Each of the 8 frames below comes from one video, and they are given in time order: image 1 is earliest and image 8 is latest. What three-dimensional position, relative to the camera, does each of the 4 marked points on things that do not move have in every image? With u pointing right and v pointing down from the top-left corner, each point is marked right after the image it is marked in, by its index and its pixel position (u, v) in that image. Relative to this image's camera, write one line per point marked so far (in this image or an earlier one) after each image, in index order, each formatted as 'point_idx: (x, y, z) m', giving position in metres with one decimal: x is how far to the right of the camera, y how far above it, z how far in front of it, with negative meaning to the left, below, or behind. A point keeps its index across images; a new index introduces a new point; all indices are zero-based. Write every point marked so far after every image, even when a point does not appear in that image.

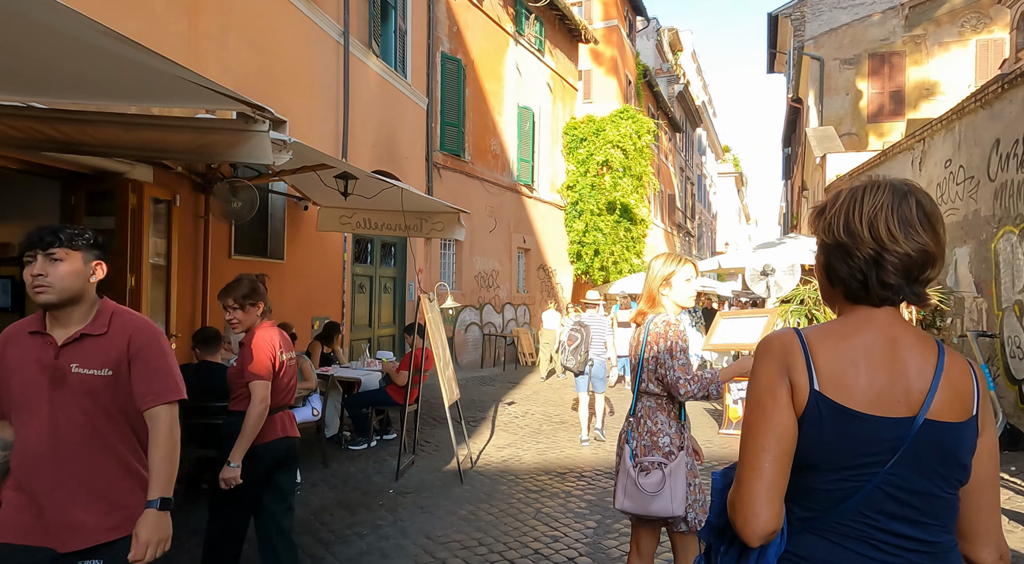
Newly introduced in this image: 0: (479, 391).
0: (-0.5, -1.7, +11.6) m
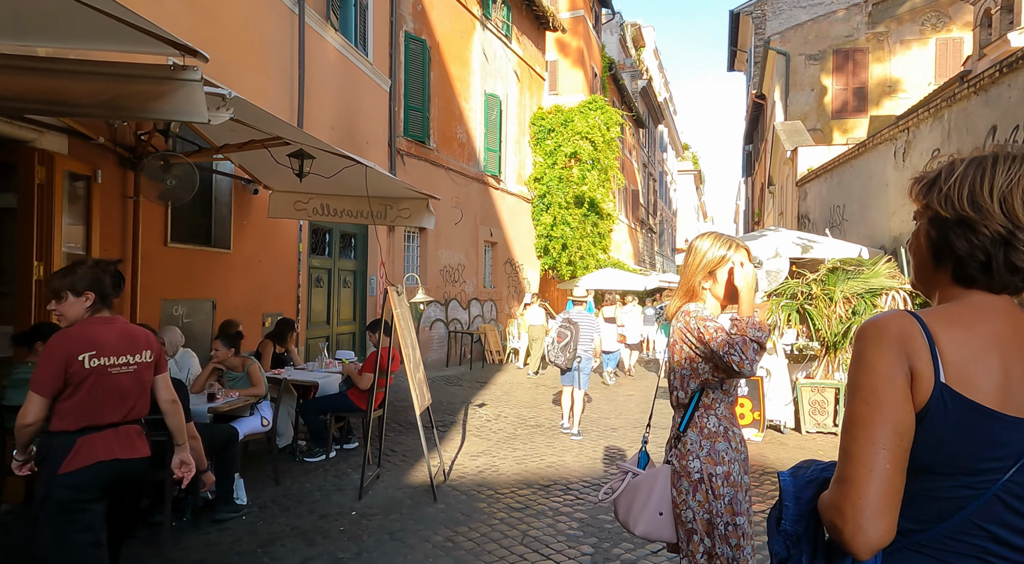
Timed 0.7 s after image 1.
0: (-1.0, -1.6, +10.9) m
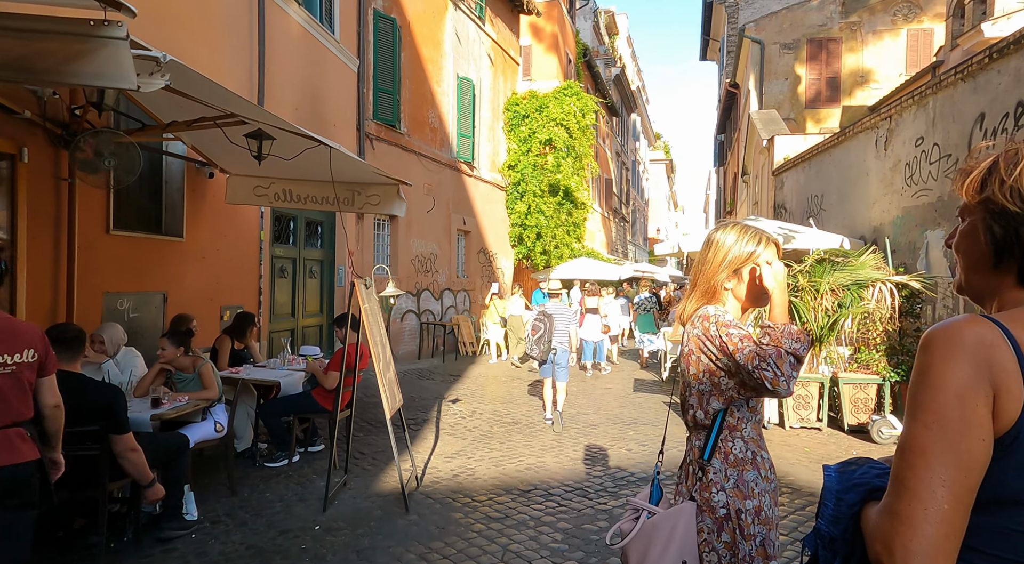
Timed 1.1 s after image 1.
0: (-1.3, -1.5, +10.5) m
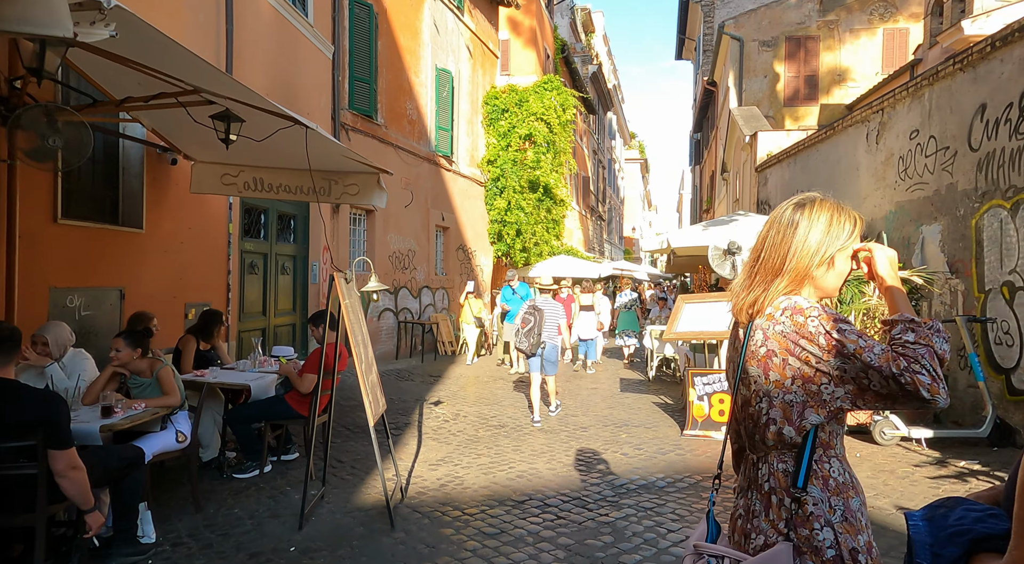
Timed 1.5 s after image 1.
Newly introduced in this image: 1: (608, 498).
0: (-1.5, -1.4, +10.0) m
1: (+0.7, -1.5, +5.2) m
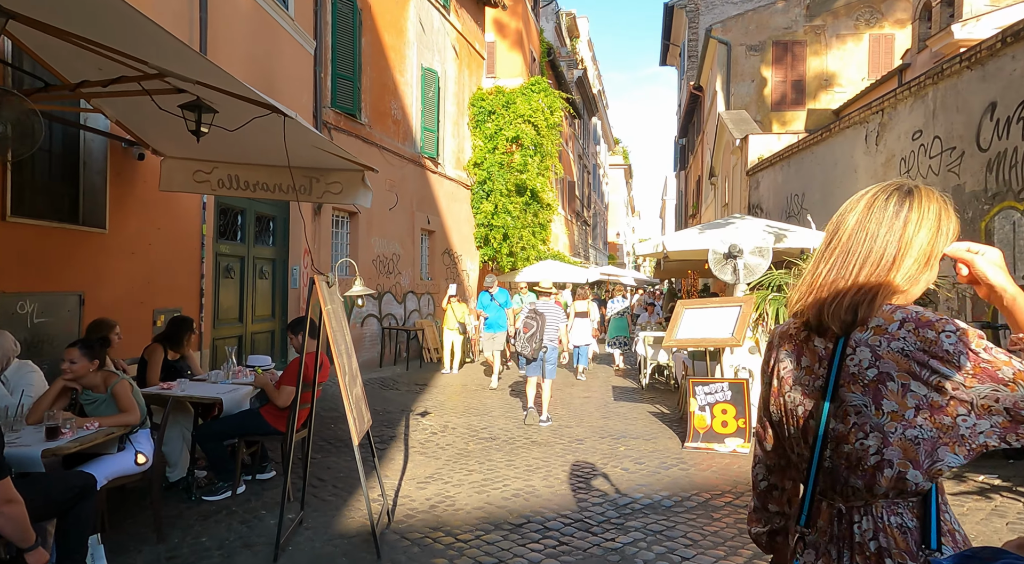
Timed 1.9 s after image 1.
0: (-1.7, -1.5, +9.5) m
1: (+0.7, -1.6, +4.8) m
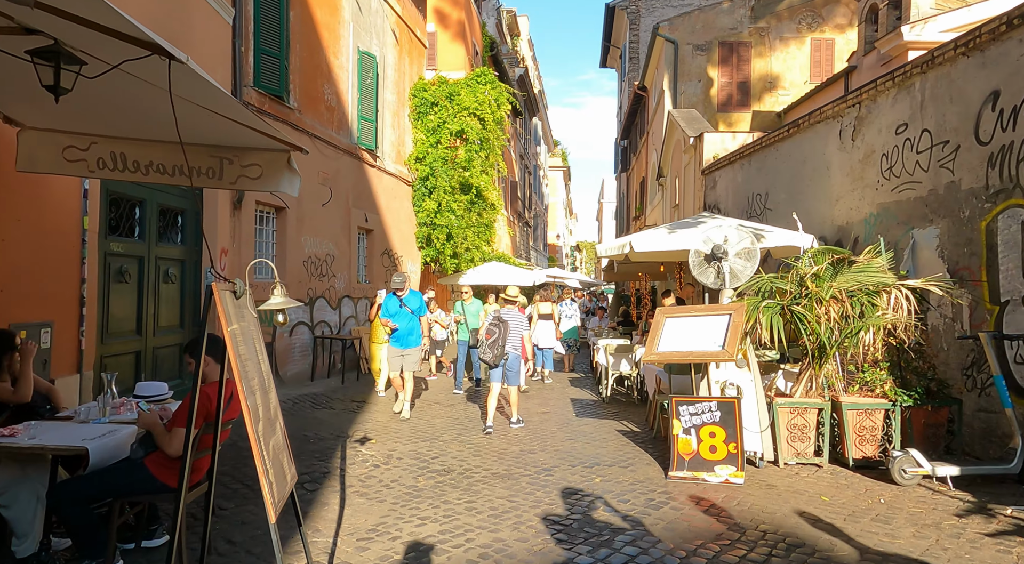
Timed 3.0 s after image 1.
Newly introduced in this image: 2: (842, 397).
0: (-2.2, -1.6, +8.3) m
1: (+0.5, -1.6, +3.8) m
2: (+2.9, -1.0, +6.6) m
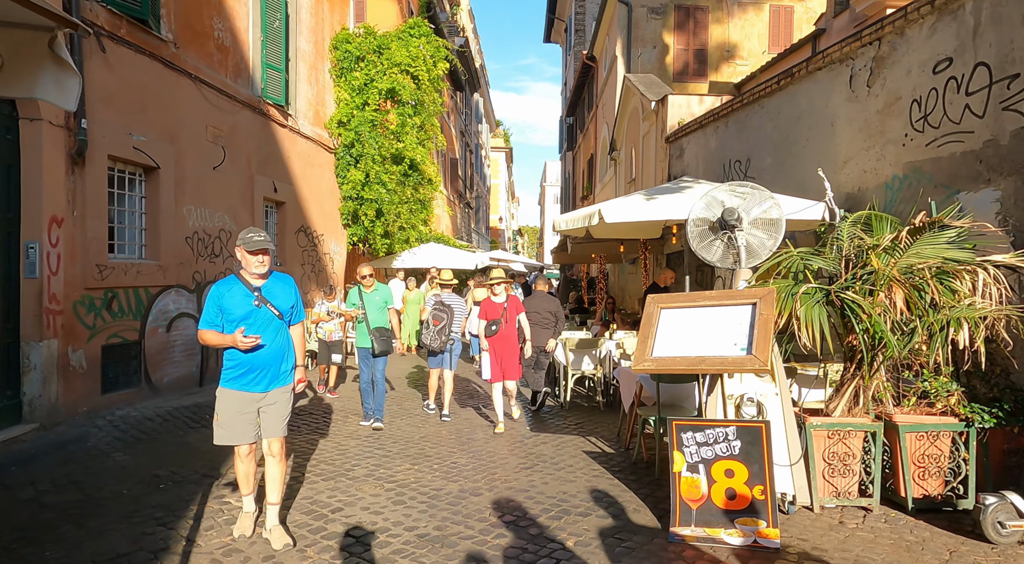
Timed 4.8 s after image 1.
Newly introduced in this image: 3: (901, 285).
0: (-2.8, -1.4, +6.1) m
1: (+0.3, -1.5, +1.8) m
2: (+2.5, -0.9, +4.8) m
3: (+2.4, 0.0, +4.5) m
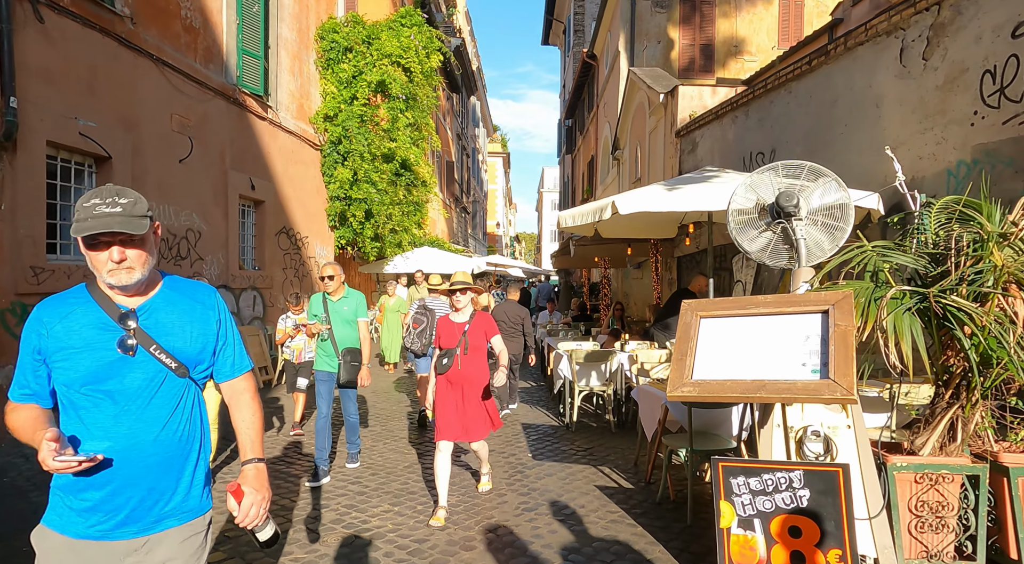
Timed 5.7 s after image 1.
0: (-2.8, -1.4, +5.0) m
1: (+0.3, -1.5, +0.8) m
2: (+2.5, -0.9, +3.8) m
3: (+2.4, 0.0, +3.5) m
